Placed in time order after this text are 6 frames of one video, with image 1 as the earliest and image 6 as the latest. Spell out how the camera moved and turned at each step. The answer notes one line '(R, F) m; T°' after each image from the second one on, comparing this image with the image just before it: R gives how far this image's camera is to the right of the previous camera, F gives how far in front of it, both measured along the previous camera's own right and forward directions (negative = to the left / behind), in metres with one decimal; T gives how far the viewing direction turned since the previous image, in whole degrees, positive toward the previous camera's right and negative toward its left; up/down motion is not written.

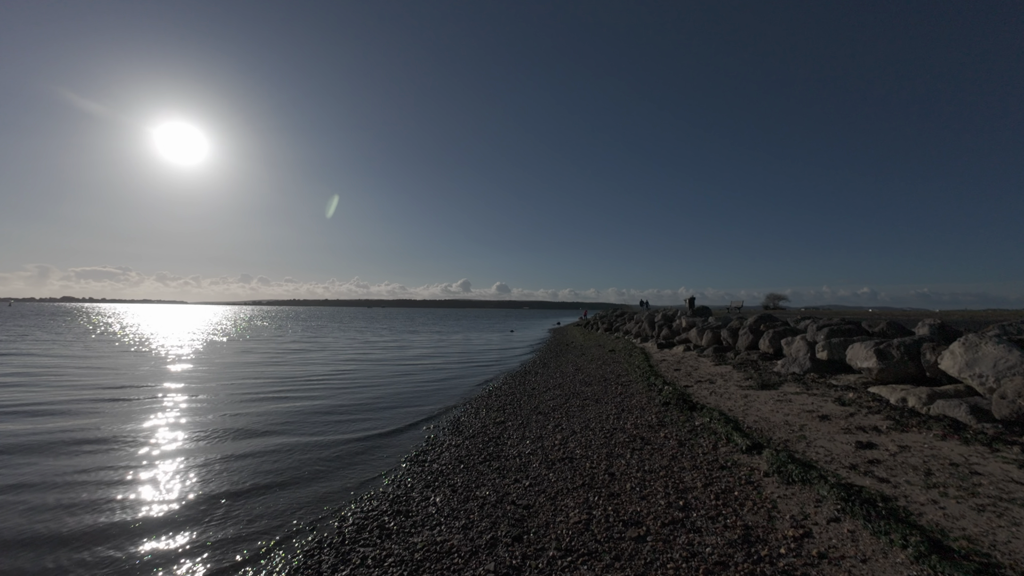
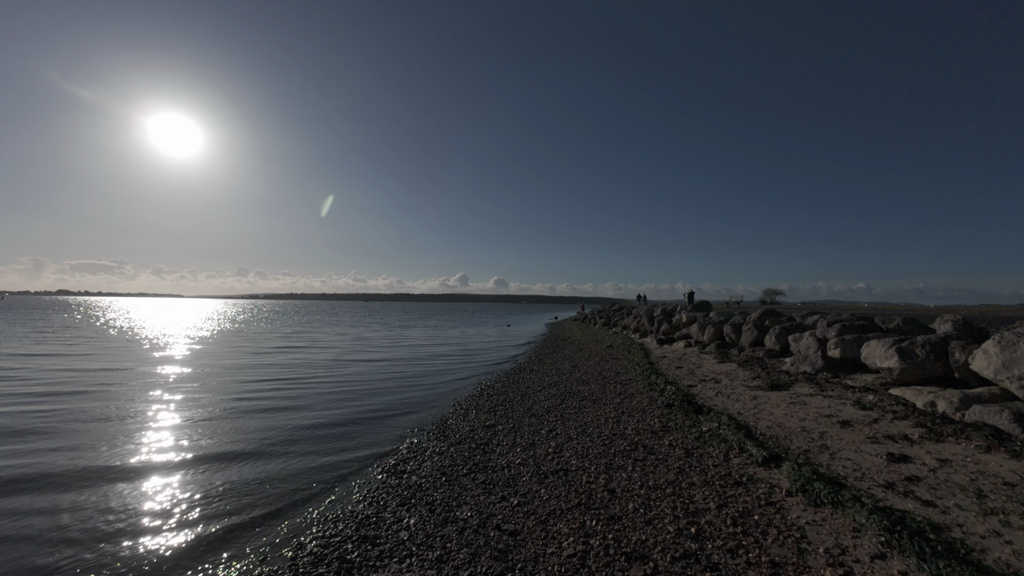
(+0.2, +1.1) m; 0°
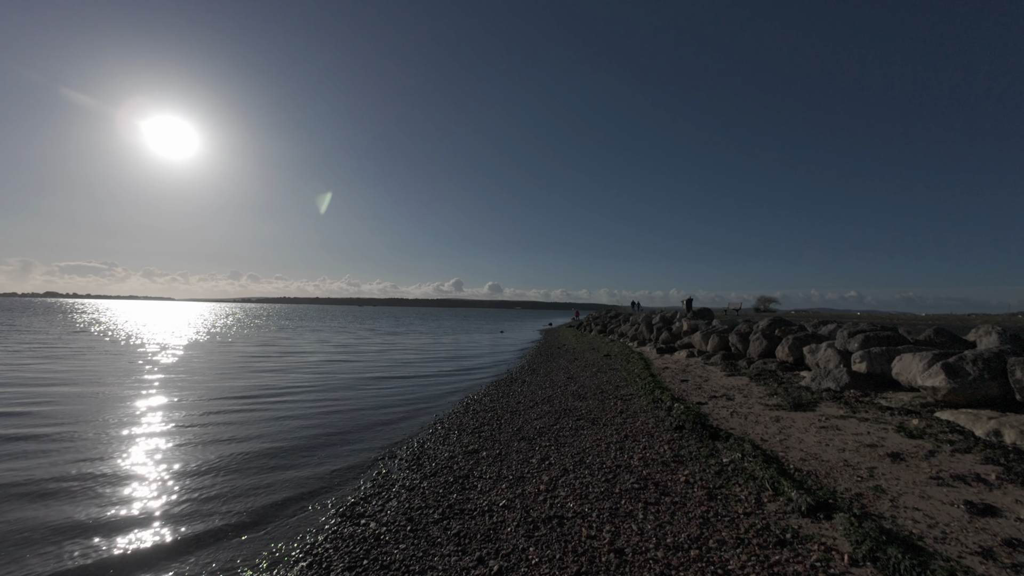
(+0.2, +1.6) m; +1°
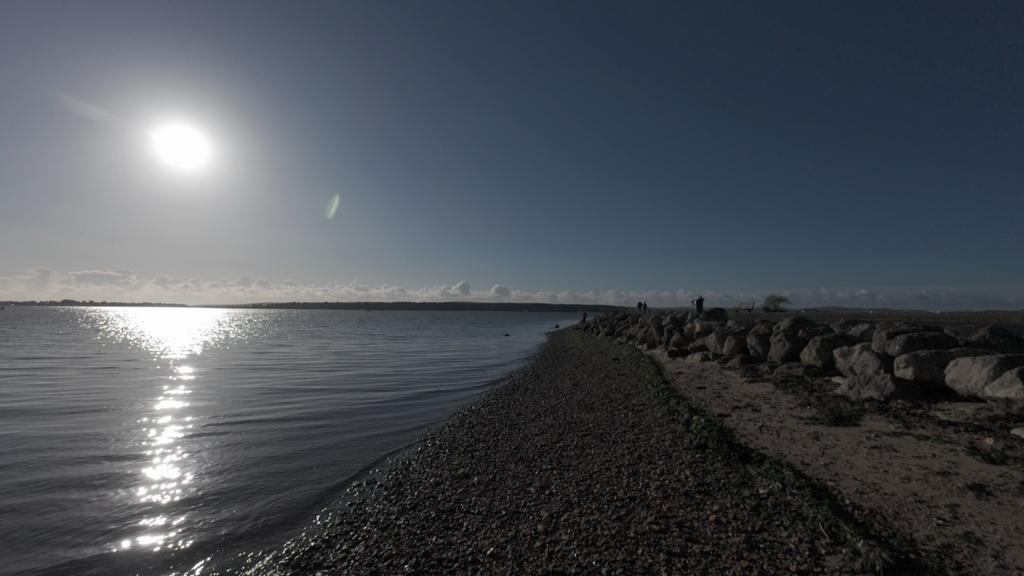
(+0.3, +1.4) m; -1°
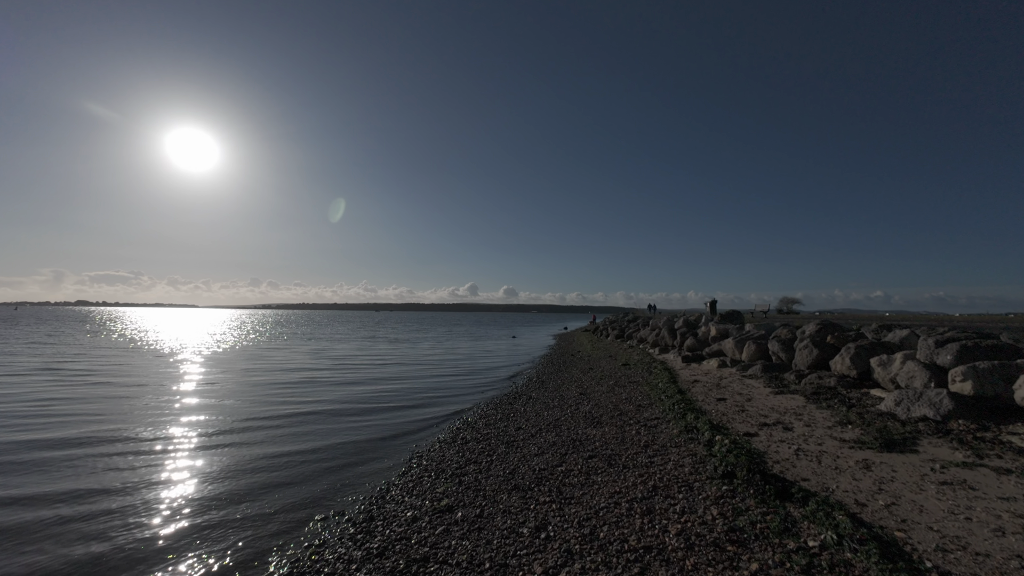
(+0.3, +1.4) m; -1°
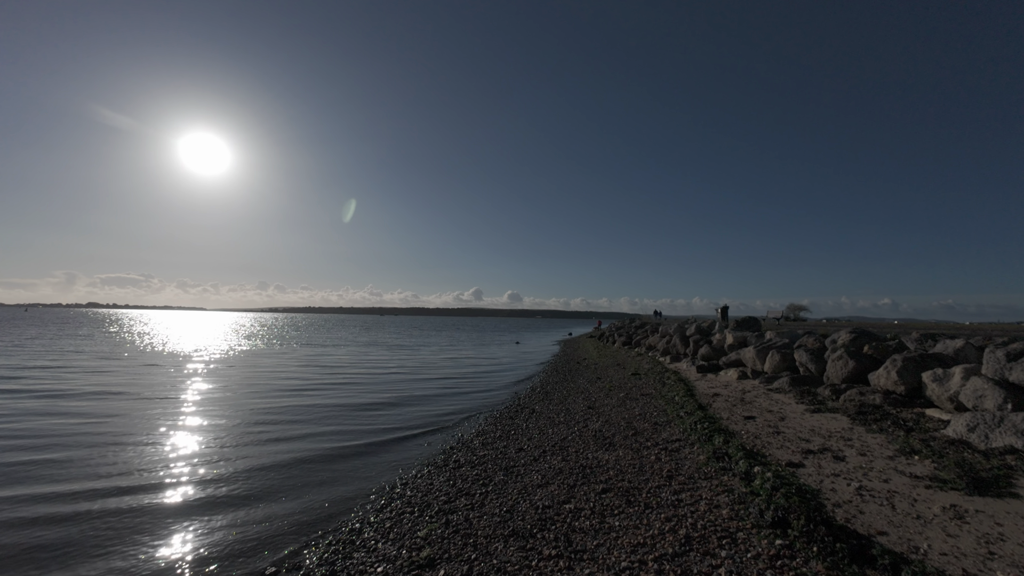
(+0.1, +1.6) m; -1°
